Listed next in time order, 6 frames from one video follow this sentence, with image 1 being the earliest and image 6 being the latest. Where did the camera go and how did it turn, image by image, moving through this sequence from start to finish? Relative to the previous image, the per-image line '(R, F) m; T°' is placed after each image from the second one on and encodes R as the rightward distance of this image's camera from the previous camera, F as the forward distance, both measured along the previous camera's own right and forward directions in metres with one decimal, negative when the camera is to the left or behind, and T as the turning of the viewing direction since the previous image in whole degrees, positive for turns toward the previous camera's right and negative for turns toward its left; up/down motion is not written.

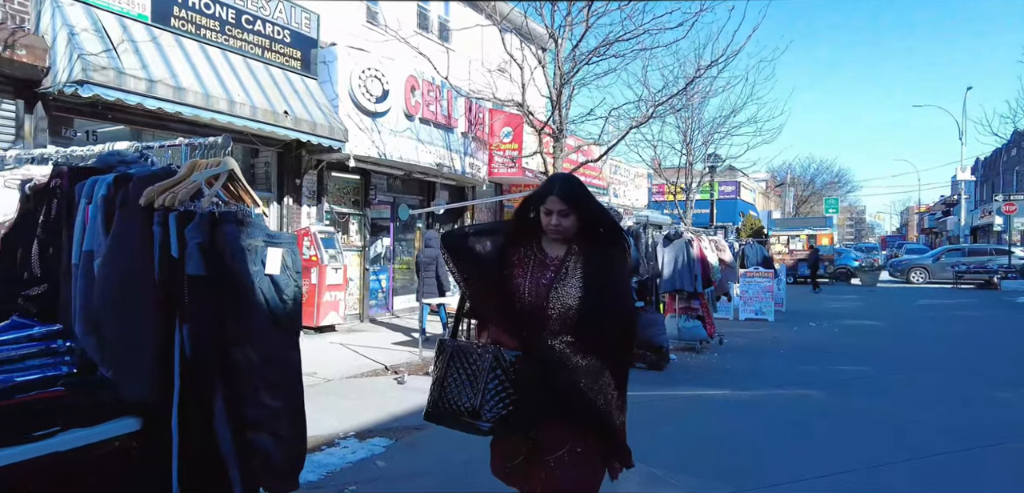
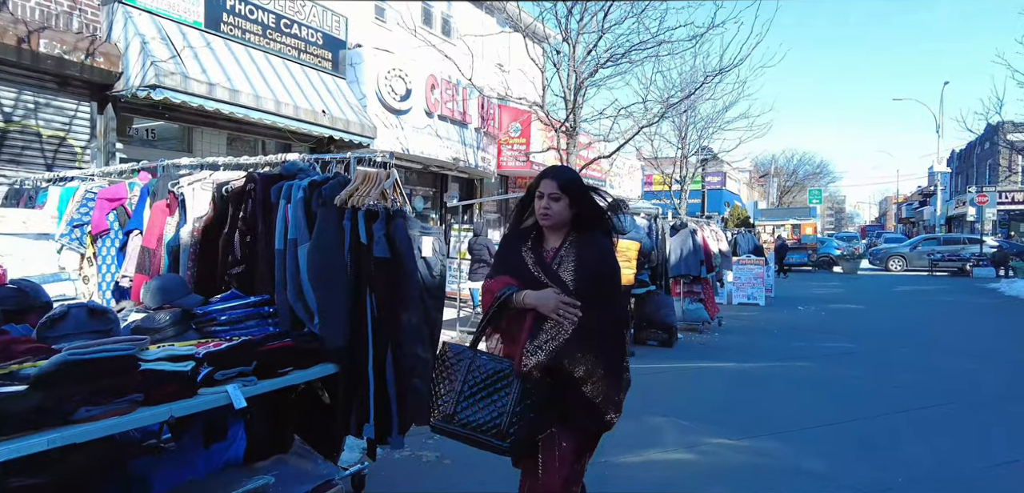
(-0.6, -0.8) m; +1°
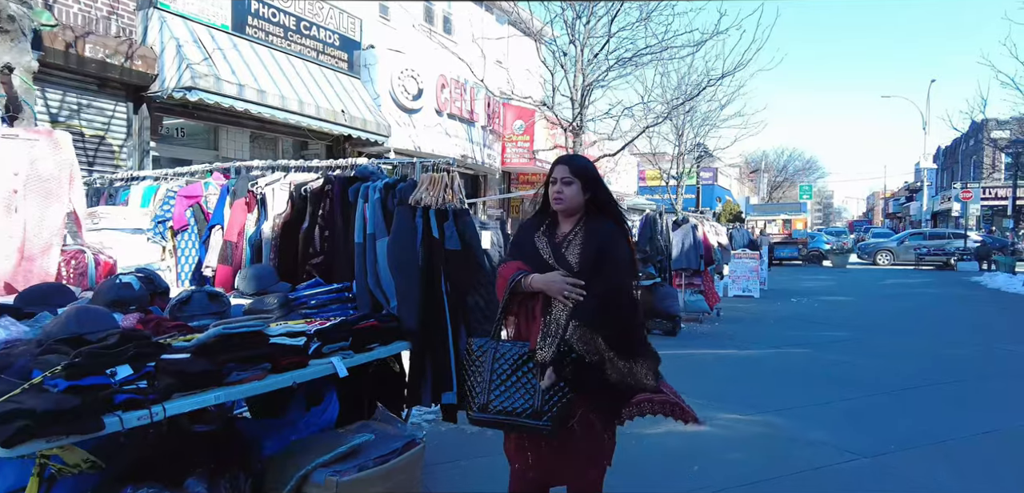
(-0.3, -0.5) m; +1°
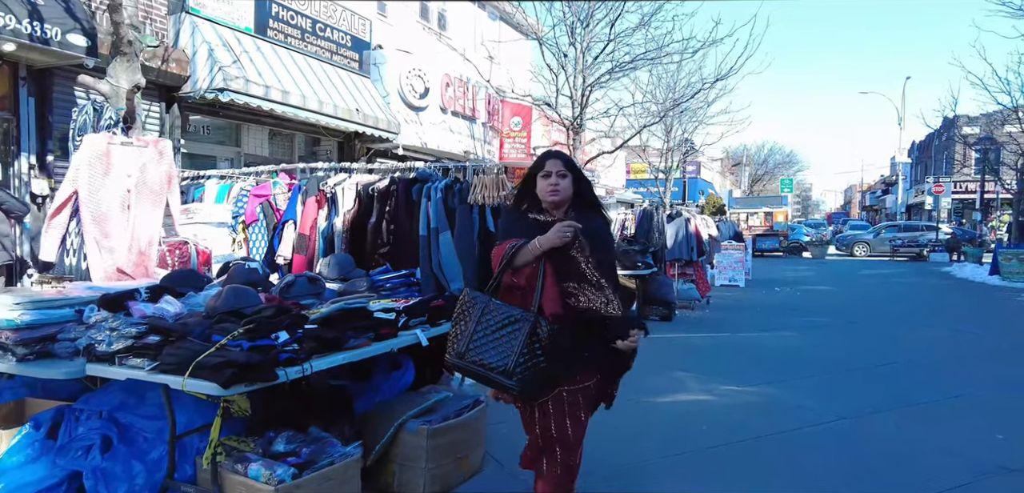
(-0.4, -0.6) m; +2°
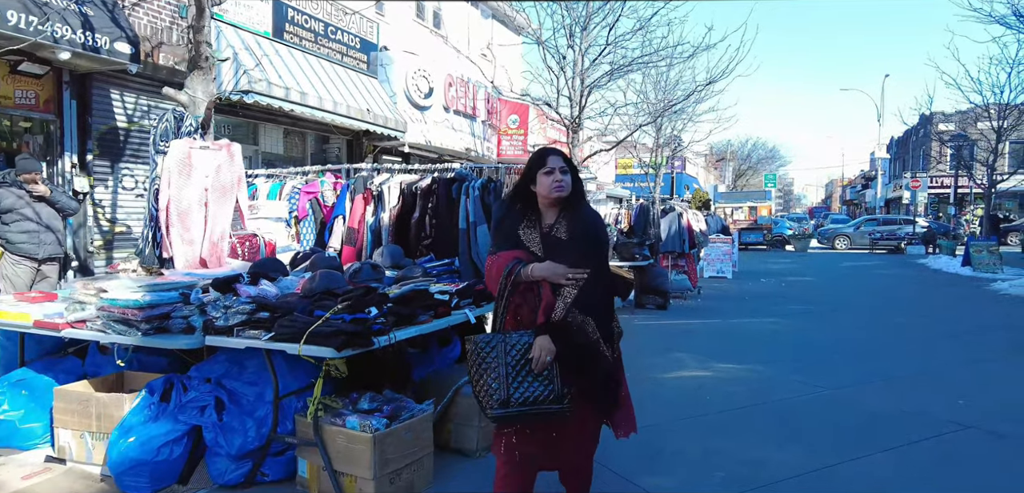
(-0.3, -0.6) m; +1°
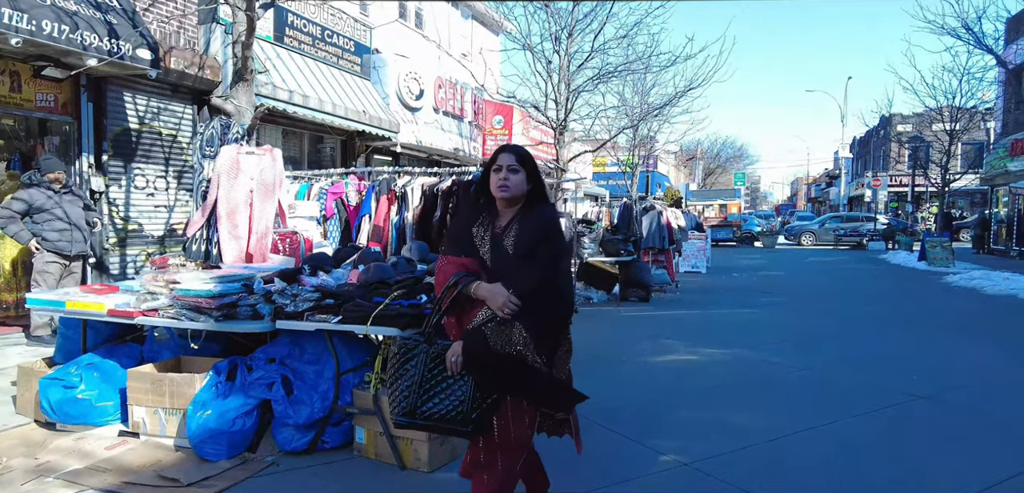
(-0.4, -0.5) m; +3°
